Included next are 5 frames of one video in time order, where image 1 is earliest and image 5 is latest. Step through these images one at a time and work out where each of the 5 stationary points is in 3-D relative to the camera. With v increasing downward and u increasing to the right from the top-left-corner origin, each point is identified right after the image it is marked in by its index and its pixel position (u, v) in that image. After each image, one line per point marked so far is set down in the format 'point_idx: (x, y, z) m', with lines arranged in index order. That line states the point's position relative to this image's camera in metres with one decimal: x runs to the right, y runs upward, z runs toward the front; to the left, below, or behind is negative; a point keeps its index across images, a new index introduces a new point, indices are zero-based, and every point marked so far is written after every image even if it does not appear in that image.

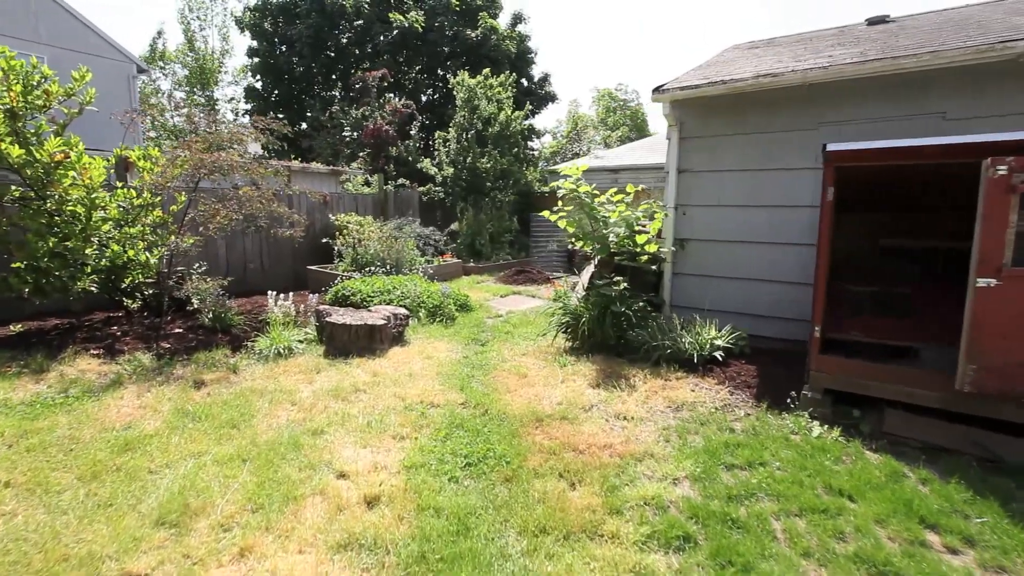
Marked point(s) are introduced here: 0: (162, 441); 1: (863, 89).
0: (-1.9, -0.8, +2.6) m
1: (+2.9, +1.6, +4.0) m
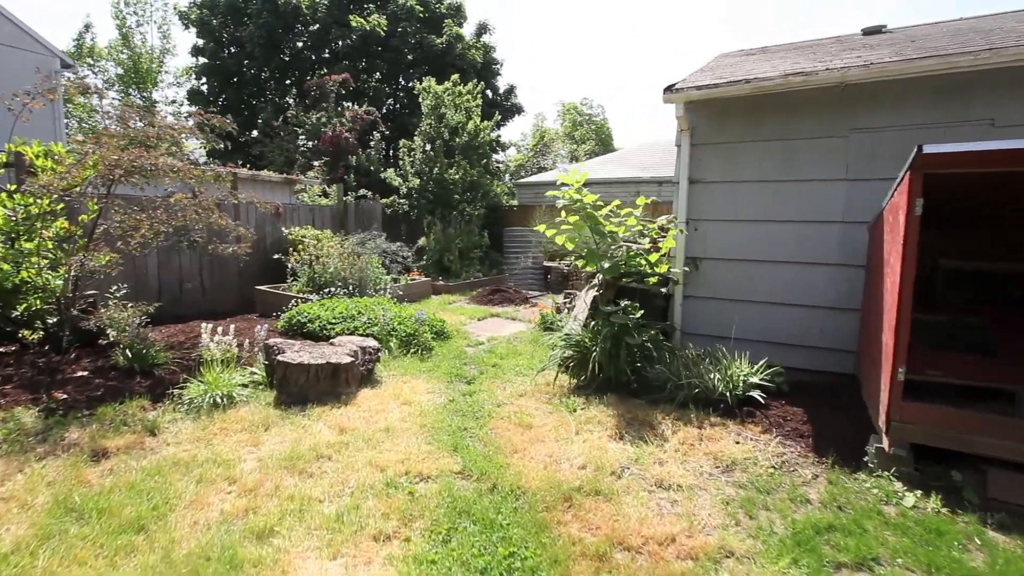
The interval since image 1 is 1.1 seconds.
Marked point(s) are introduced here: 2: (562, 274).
0: (-1.7, -1.0, +1.7) m
1: (+2.9, +1.4, +3.6) m
2: (+1.0, +0.3, +9.8) m
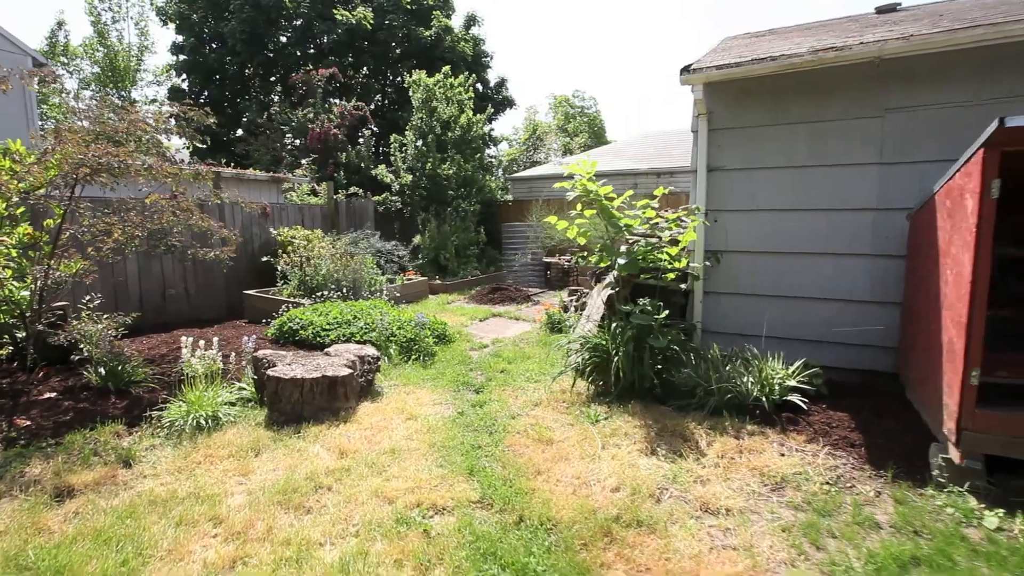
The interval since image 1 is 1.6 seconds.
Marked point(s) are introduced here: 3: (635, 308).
0: (-1.6, -1.0, +1.4) m
1: (+2.9, +1.5, +3.3) m
2: (+1.0, +0.4, +9.5) m
3: (+0.9, -0.1, +3.5) m
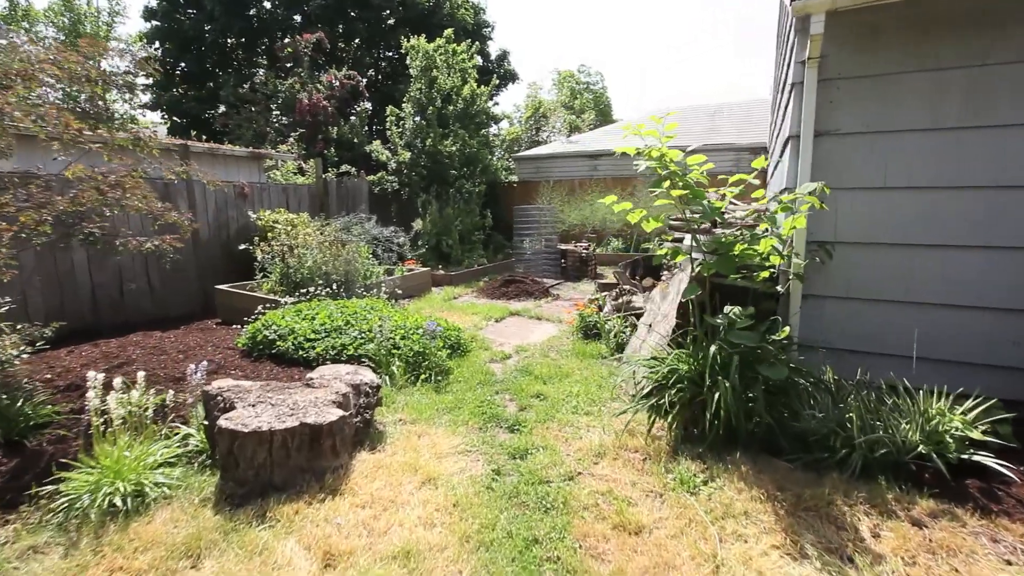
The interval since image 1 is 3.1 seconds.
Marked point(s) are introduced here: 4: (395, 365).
0: (-1.3, -1.1, +0.4) m
1: (+3.2, +1.5, +2.3) m
2: (+1.2, +0.5, +8.5) m
3: (+1.2, -0.2, +2.6) m
4: (-0.9, -0.6, +3.6) m
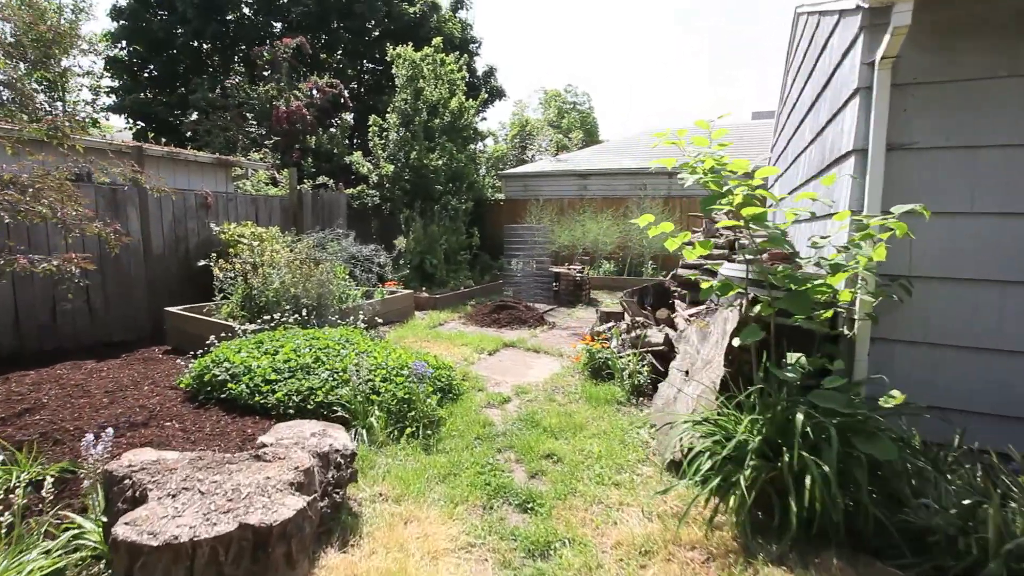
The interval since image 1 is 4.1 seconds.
0: (-1.1, -1.2, -0.2) m
1: (+3.3, +1.2, +1.9) m
2: (+1.0, +0.1, +8.0) m
3: (+1.2, -0.4, +2.0) m
4: (-0.8, -0.7, +2.9) m
